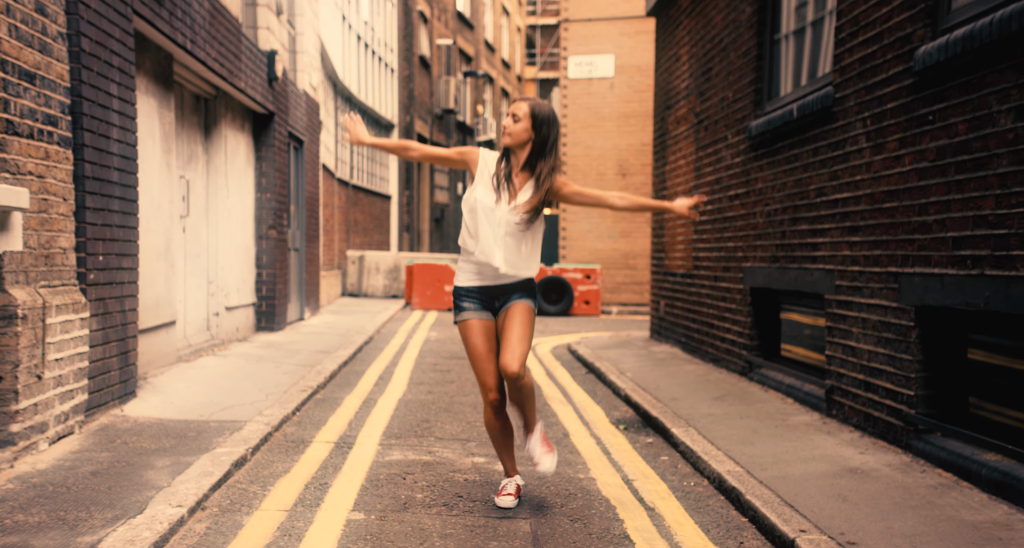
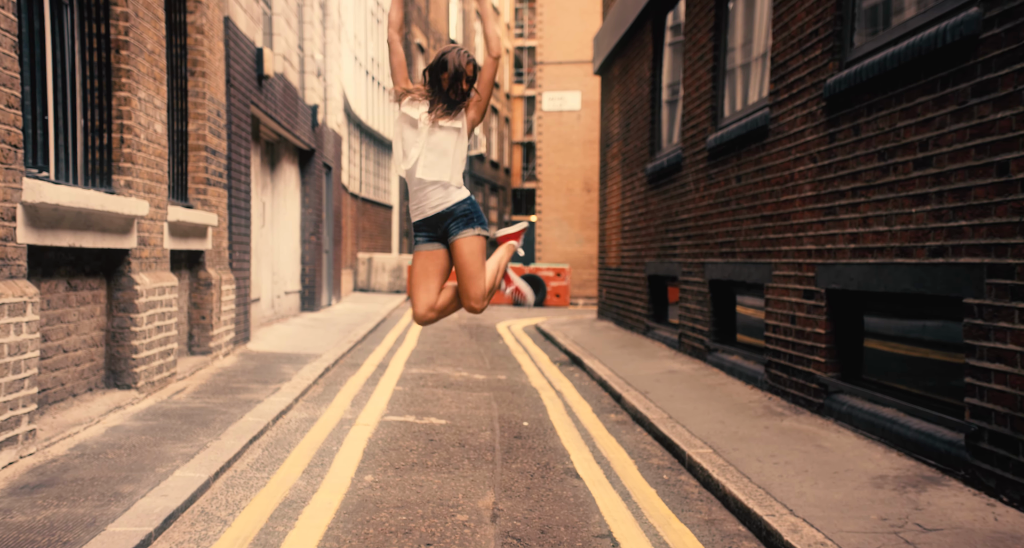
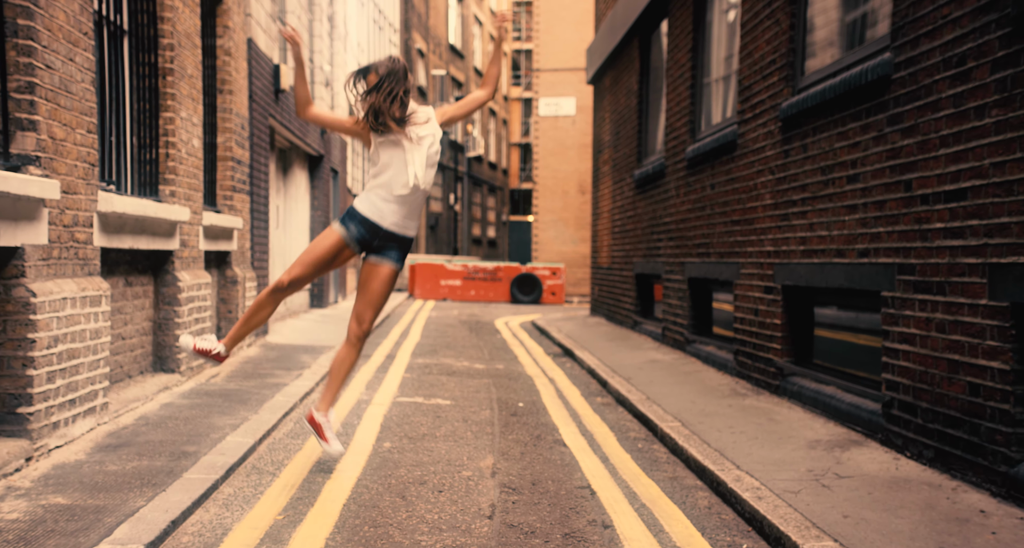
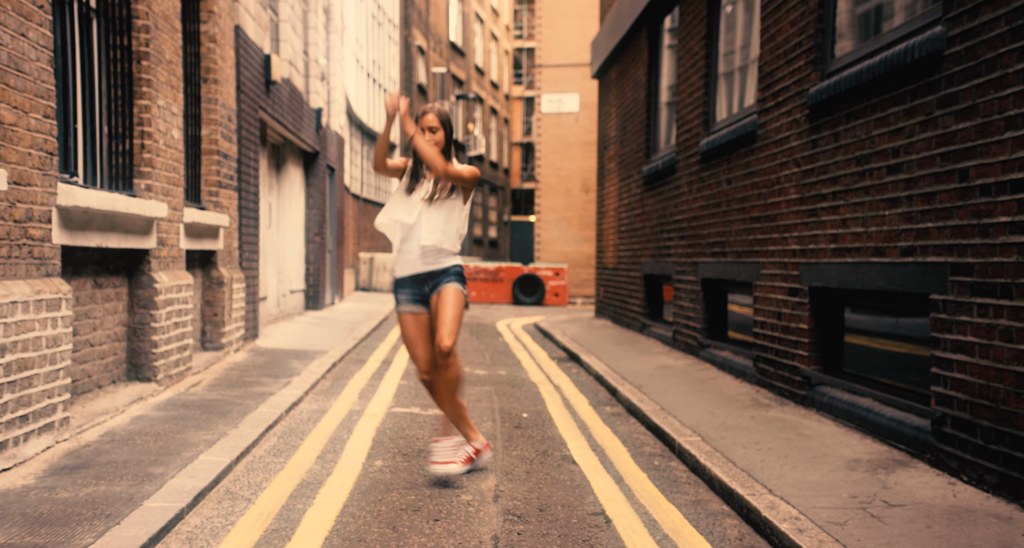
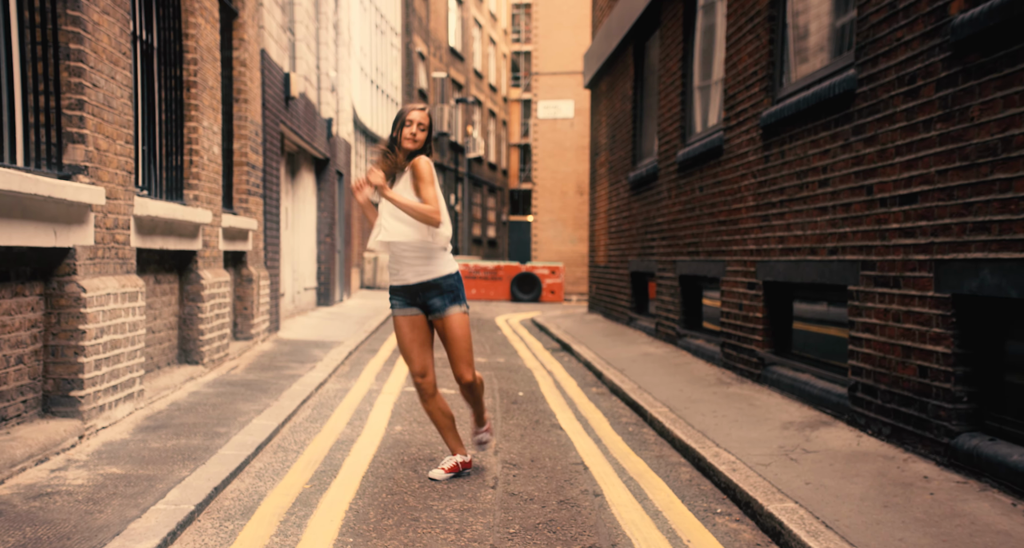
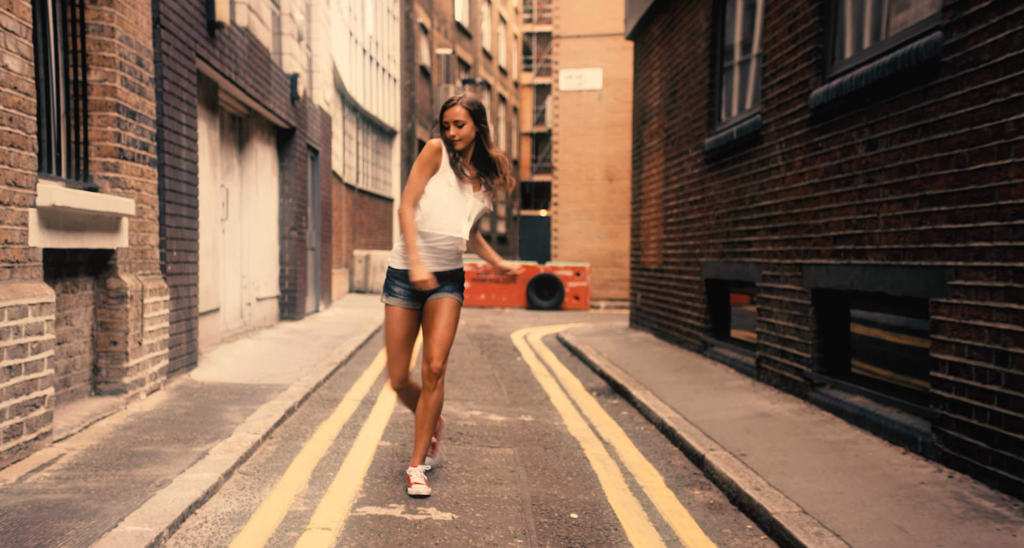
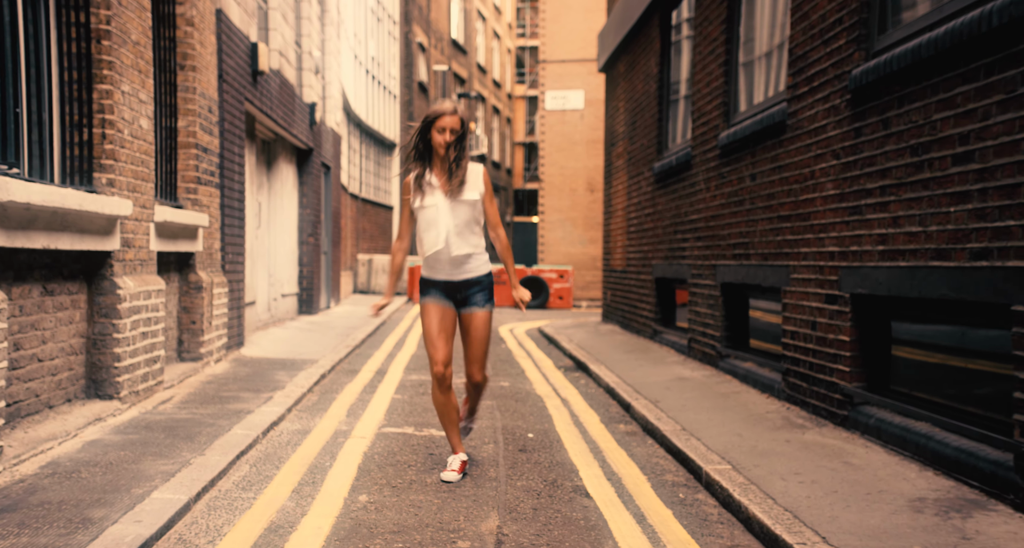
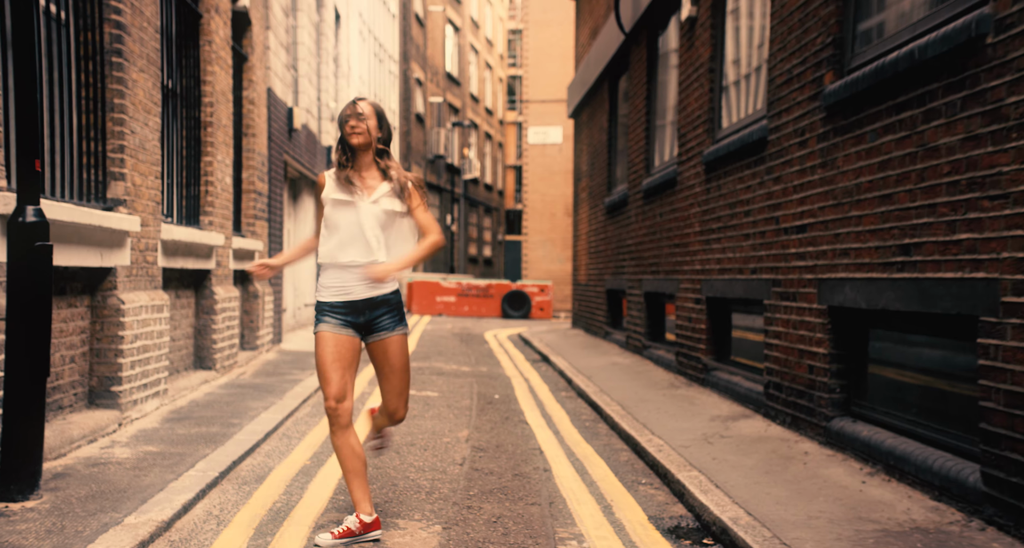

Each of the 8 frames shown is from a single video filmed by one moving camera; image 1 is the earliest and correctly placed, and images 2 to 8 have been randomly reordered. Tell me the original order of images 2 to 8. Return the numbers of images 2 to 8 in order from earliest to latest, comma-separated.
6, 7, 2, 4, 3, 5, 8
